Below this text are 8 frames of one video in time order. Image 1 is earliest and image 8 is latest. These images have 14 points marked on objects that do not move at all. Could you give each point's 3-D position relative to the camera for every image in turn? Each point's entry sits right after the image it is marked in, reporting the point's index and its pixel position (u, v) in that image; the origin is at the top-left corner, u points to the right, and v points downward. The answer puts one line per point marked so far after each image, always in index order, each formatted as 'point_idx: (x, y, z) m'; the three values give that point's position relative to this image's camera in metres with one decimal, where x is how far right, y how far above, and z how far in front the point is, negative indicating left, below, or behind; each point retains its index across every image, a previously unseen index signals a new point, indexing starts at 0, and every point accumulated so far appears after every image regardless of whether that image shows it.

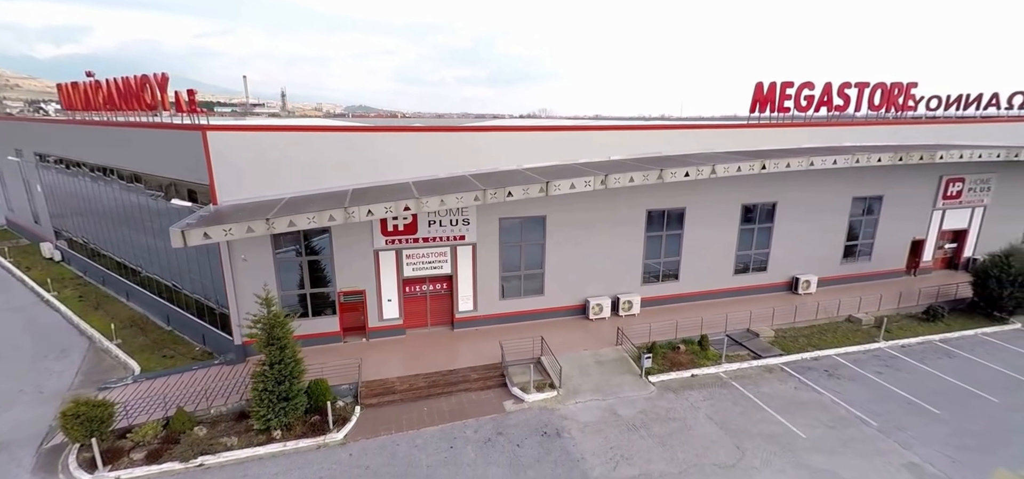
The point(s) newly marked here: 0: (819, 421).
0: (+8.3, -4.9, +11.9) m
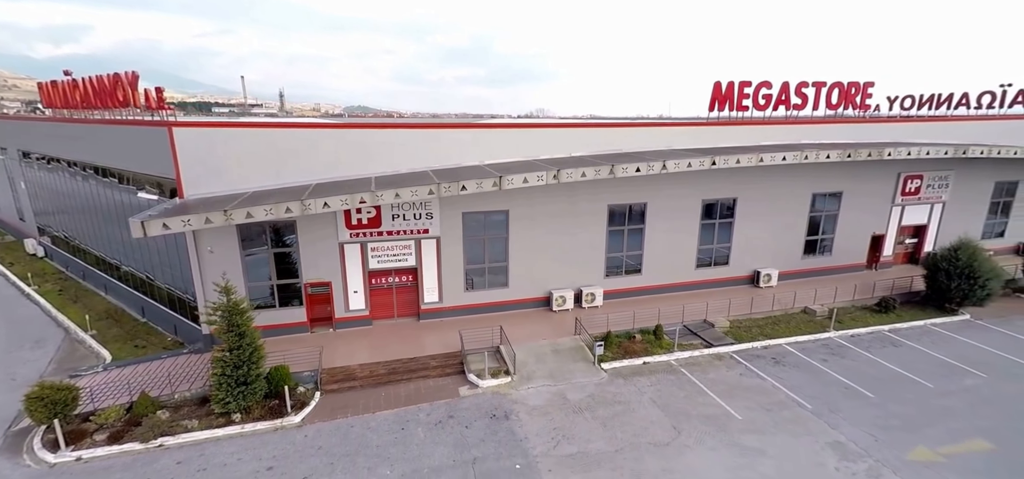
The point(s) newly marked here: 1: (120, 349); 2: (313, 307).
0: (+6.9, -4.7, +12.4) m
1: (-13.8, -3.8, +15.4) m
2: (-7.1, -2.4, +15.7) m
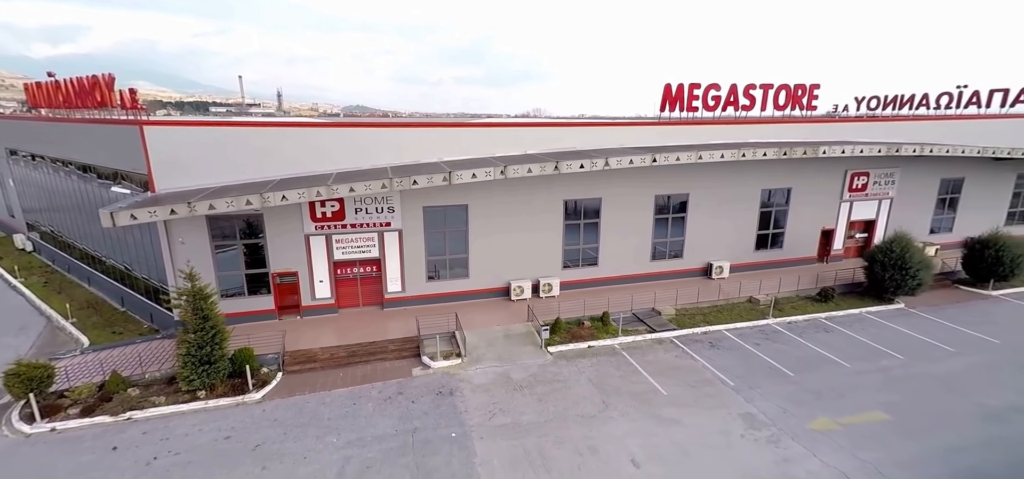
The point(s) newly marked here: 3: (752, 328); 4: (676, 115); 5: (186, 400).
0: (+5.3, -4.4, +13.5) m
1: (-15.5, -3.5, +16.4) m
2: (-8.8, -2.1, +16.6) m
3: (+9.3, -3.4, +17.0) m
4: (+7.2, +5.5, +19.2) m
5: (-9.4, -4.6, +12.6) m
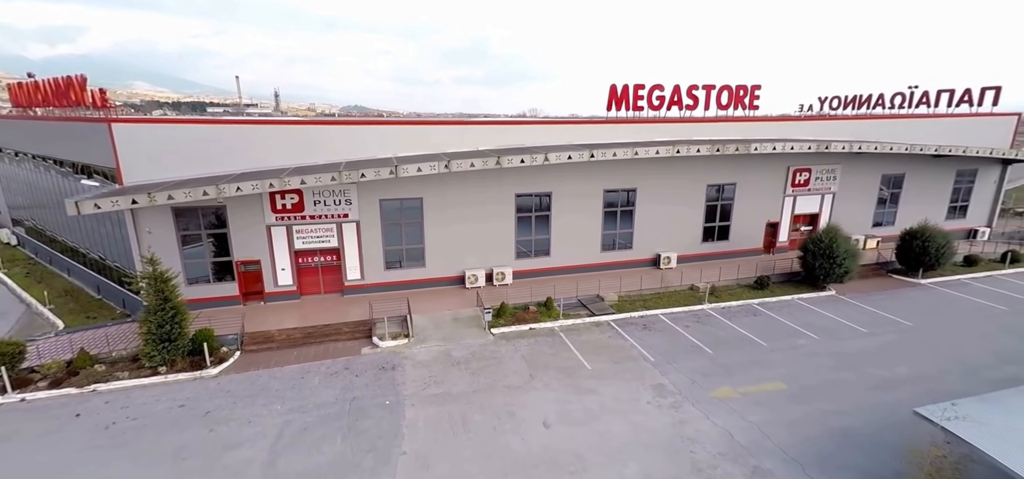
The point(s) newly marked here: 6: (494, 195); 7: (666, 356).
0: (+3.3, -4.0, +14.7) m
1: (-17.6, -3.2, +17.5) m
2: (-10.9, -1.7, +17.8) m
3: (+7.3, -3.0, +18.2) m
4: (+5.1, +5.9, +20.4) m
5: (-11.4, -4.2, +13.7) m
6: (-0.8, +2.0, +19.6) m
7: (+5.2, -4.0, +14.9) m
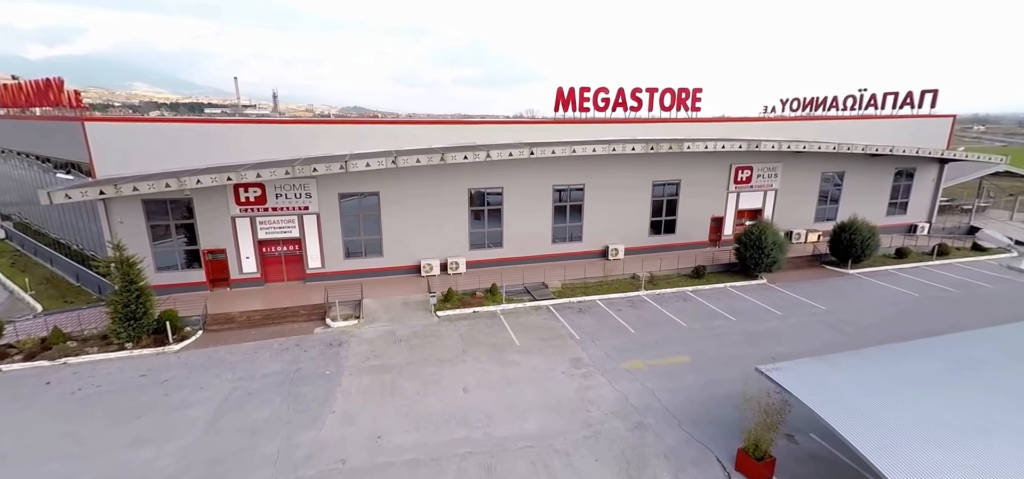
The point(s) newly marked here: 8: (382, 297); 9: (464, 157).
0: (+1.0, -3.6, +16.1) m
1: (-19.9, -2.7, +18.8) m
2: (-13.2, -1.3, +19.2) m
3: (+5.0, -2.6, +19.7) m
4: (+2.8, +6.2, +21.9) m
5: (-13.7, -3.8, +15.1) m
6: (-3.1, +2.4, +21.0) m
7: (+3.0, -3.6, +16.4) m
8: (-5.6, -2.5, +18.9) m
9: (-2.0, +3.4, +18.1) m
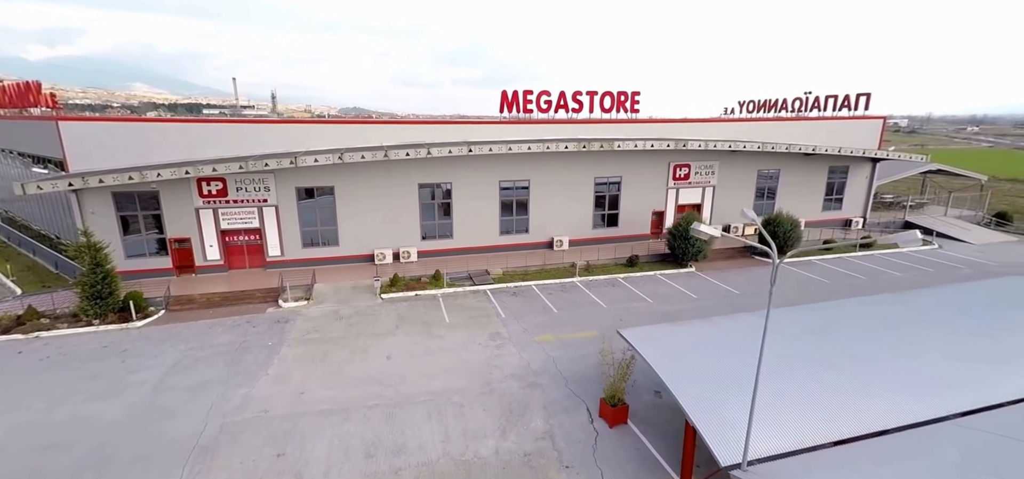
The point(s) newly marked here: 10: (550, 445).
0: (-1.8, -3.1, +17.9) m
1: (-22.6, -2.2, +20.5) m
2: (-16.0, -0.8, +20.9) m
3: (+2.2, -2.2, +21.5) m
4: (0.0, +6.7, +23.7) m
5: (-16.5, -3.3, +16.8) m
6: (-5.9, +2.9, +22.8) m
7: (+0.2, -3.1, +18.2) m
8: (-8.4, -2.0, +20.6) m
9: (-4.7, +3.9, +19.8) m
10: (+0.9, -5.1, +10.8) m
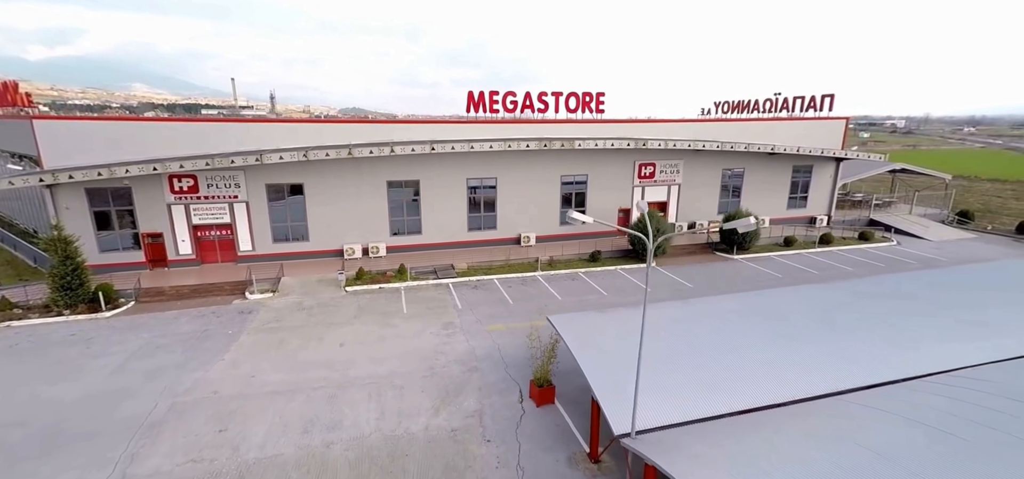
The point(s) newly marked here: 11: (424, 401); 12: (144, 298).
0: (-3.7, -2.9, +18.7) m
1: (-24.5, -2.0, +21.2) m
2: (-17.8, -0.6, +21.6) m
3: (+0.3, -1.9, +22.3) m
4: (-1.9, +6.9, +24.5) m
5: (-18.3, -3.1, +17.5) m
6: (-7.8, +3.1, +23.6) m
7: (-1.7, -2.9, +18.9) m
8: (-10.3, -1.8, +21.3) m
9: (-6.6, +4.1, +20.6) m
10: (-0.9, -4.8, +11.5) m
11: (-2.5, -4.6, +12.4) m
12: (-16.1, -2.6, +19.2) m
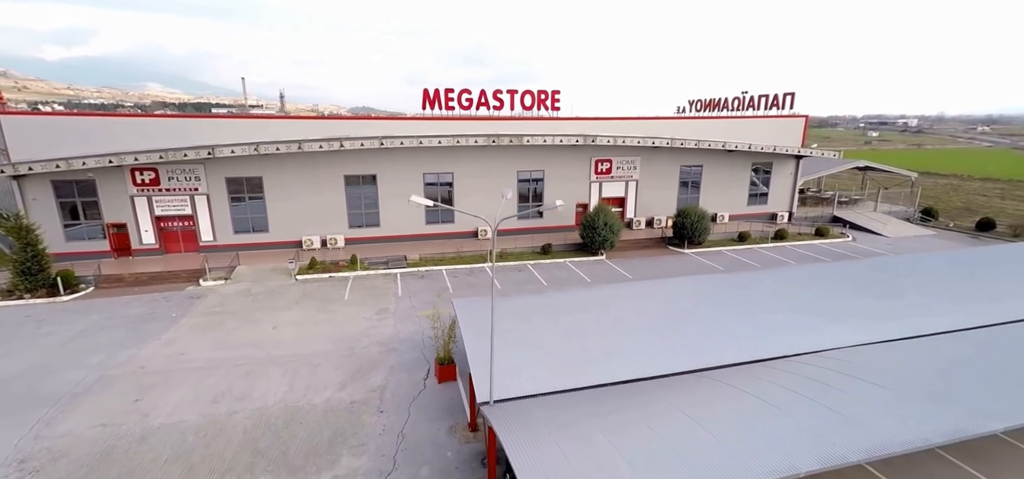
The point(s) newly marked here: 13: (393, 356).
0: (-6.5, -2.4, +19.6) m
1: (-27.3, -1.4, +22.4) m
2: (-20.6, -0.1, +22.7) m
3: (-2.4, -1.5, +23.1) m
4: (-4.5, +7.4, +25.3) m
5: (-21.1, -2.5, +18.6) m
6: (-10.5, +3.6, +24.5) m
7: (-4.5, -2.4, +19.8) m
8: (-13.0, -1.3, +22.3) m
9: (-9.3, +4.5, +21.5) m
10: (-3.8, -4.4, +12.4) m
11: (-5.4, -4.2, +13.2) m
12: (-18.9, -2.1, +20.2) m
13: (-3.9, -3.9, +14.5) m
